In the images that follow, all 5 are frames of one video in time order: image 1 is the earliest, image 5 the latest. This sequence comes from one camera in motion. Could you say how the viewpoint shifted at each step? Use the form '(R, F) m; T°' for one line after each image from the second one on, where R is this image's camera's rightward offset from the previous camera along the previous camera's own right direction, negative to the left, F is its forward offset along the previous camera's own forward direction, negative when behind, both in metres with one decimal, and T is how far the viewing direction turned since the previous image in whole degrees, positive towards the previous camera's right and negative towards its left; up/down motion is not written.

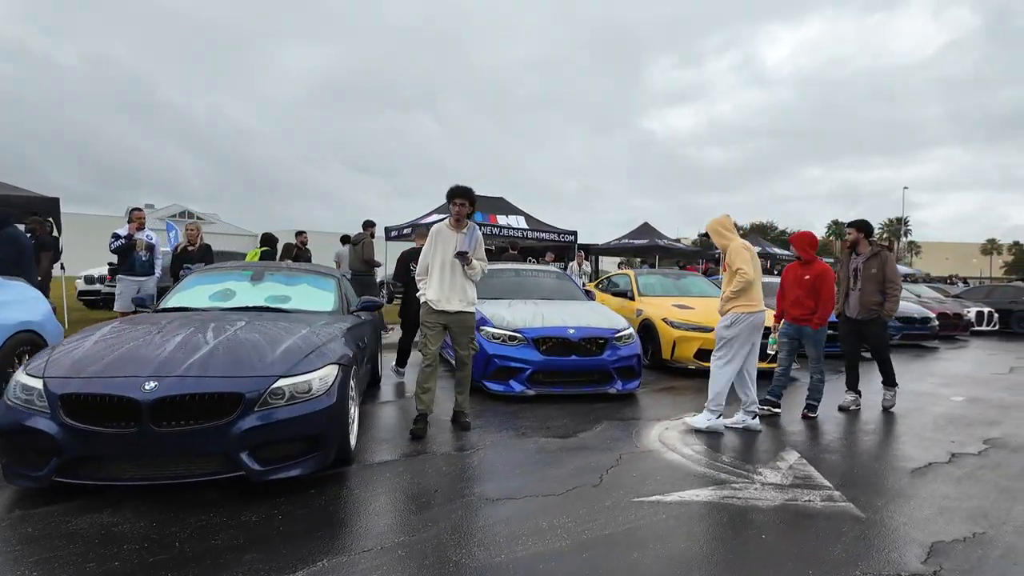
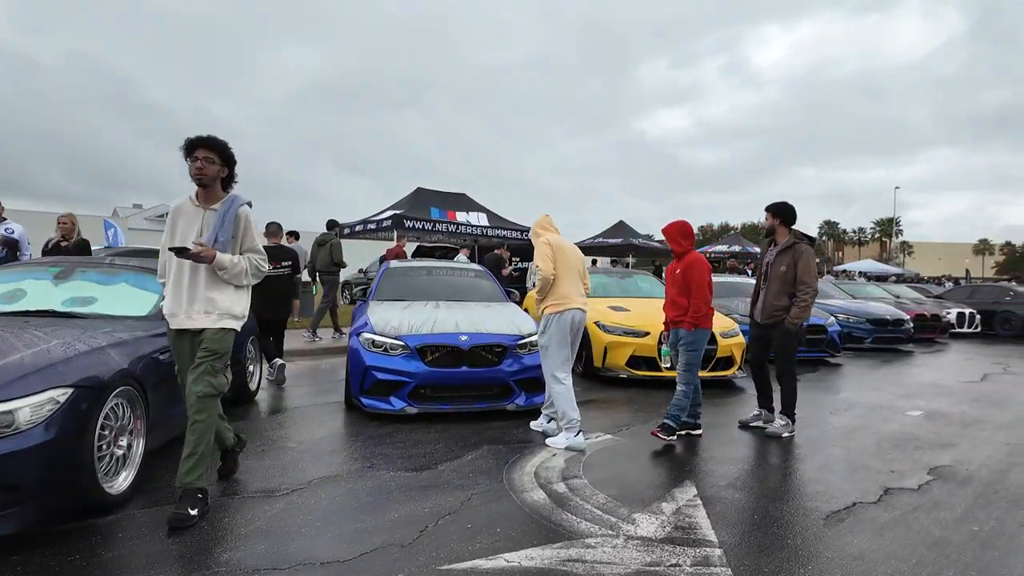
(+0.9, +0.8) m; 0°
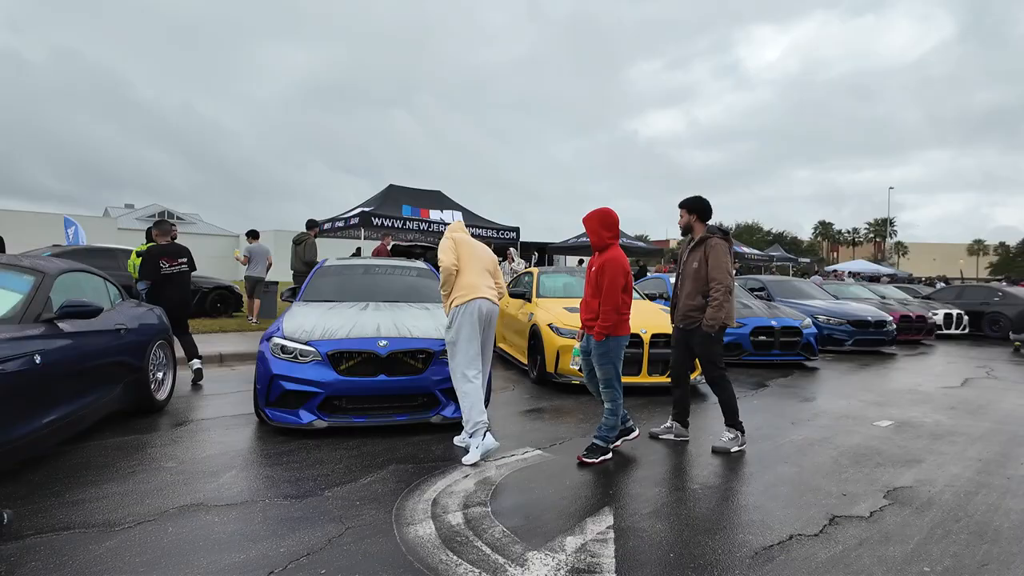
(+0.6, +0.5) m; 0°
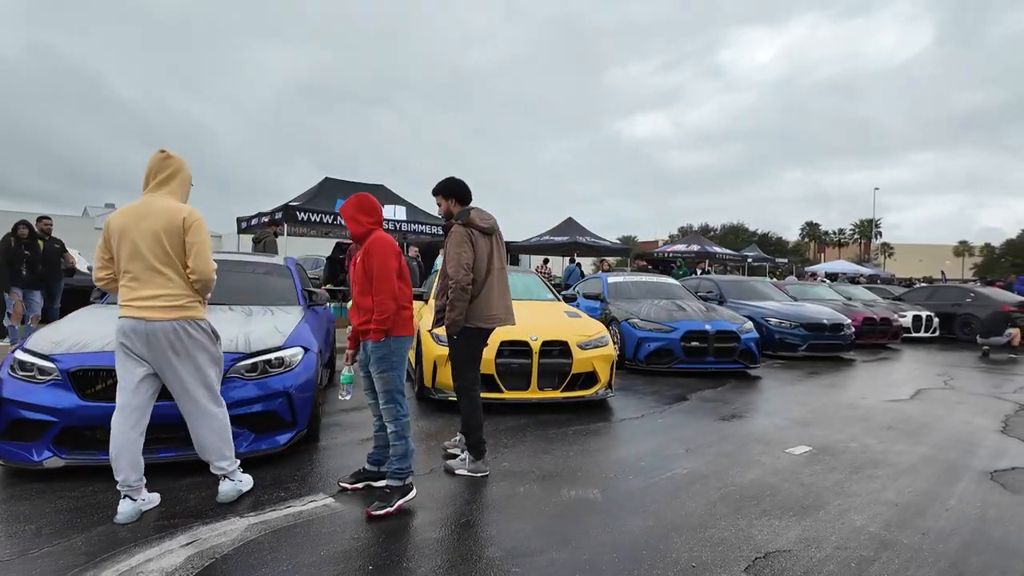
(+1.1, +0.9) m; +1°
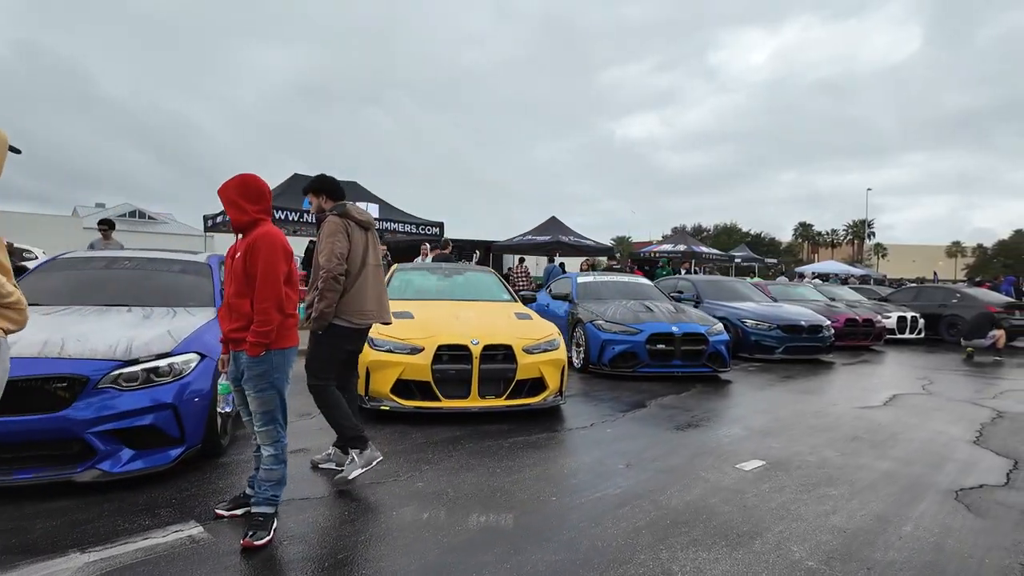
(+0.5, +0.4) m; 0°
